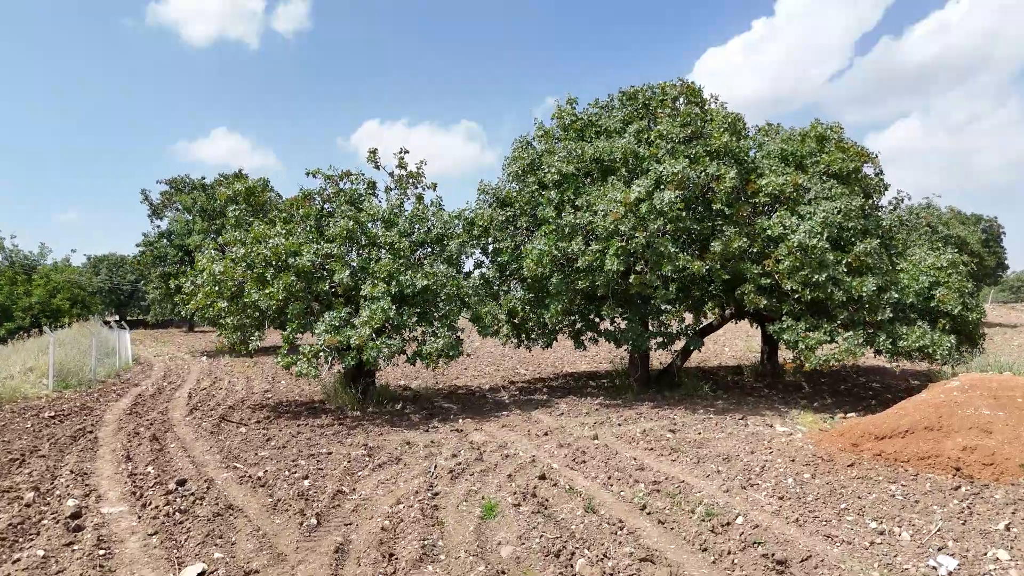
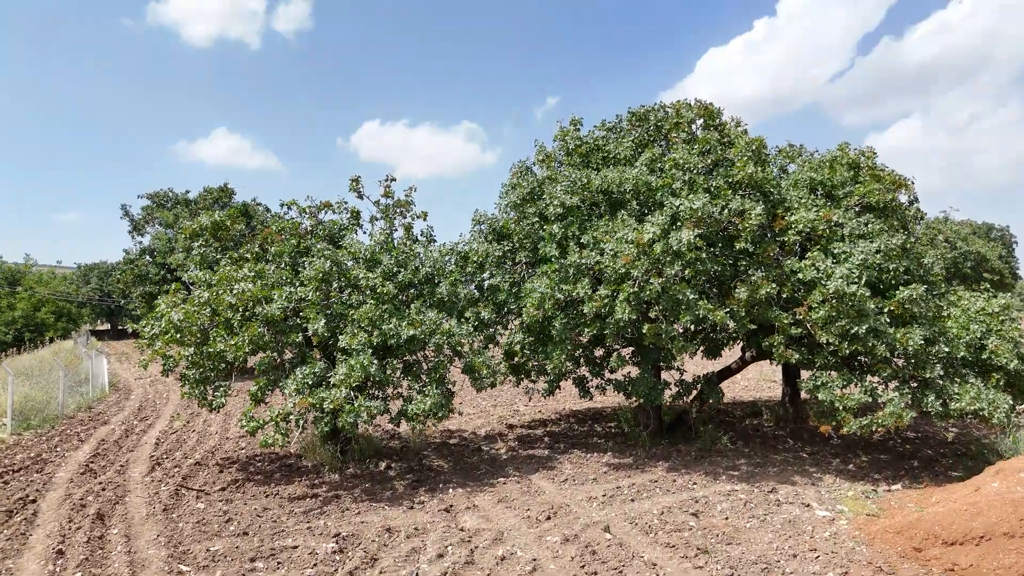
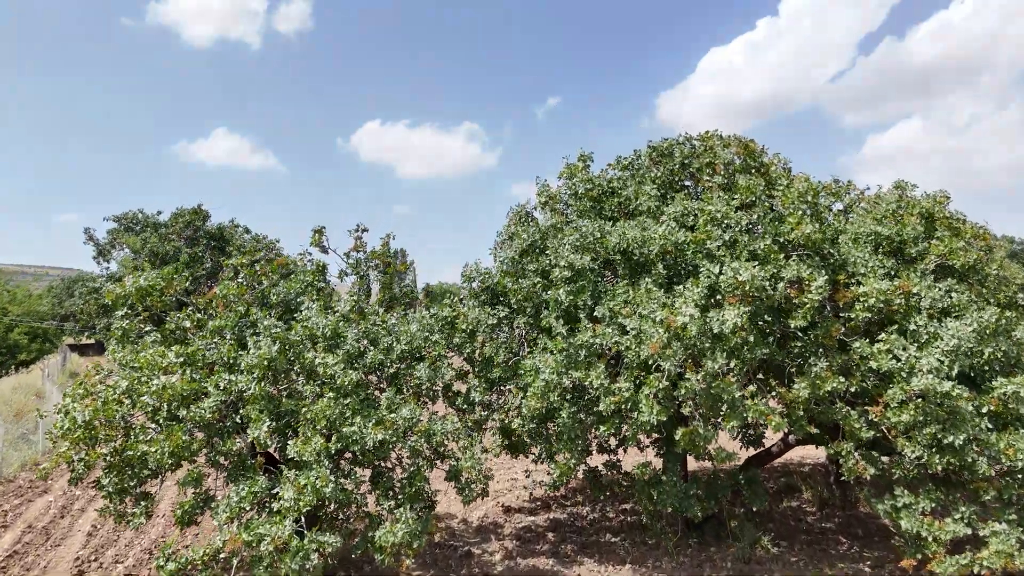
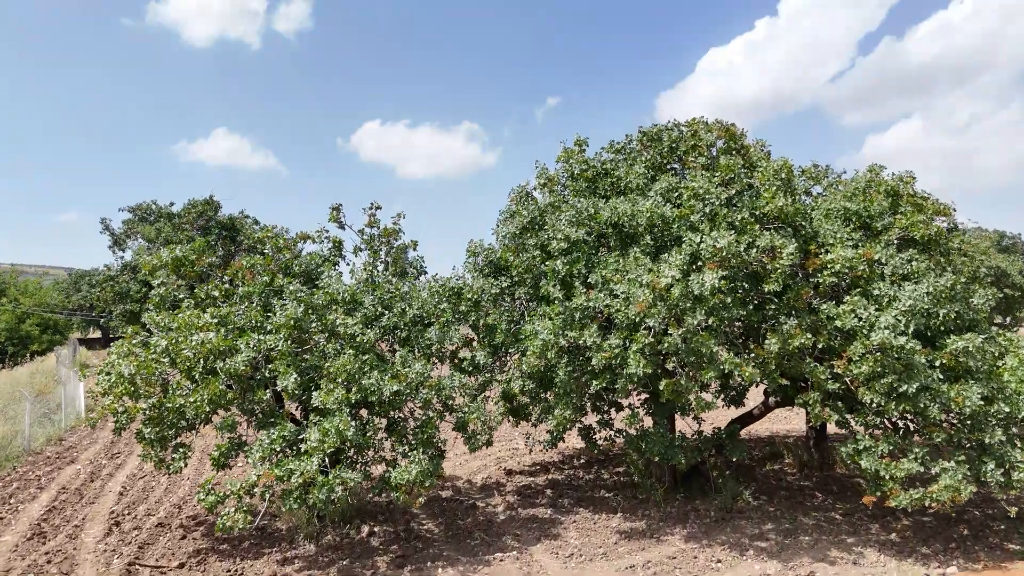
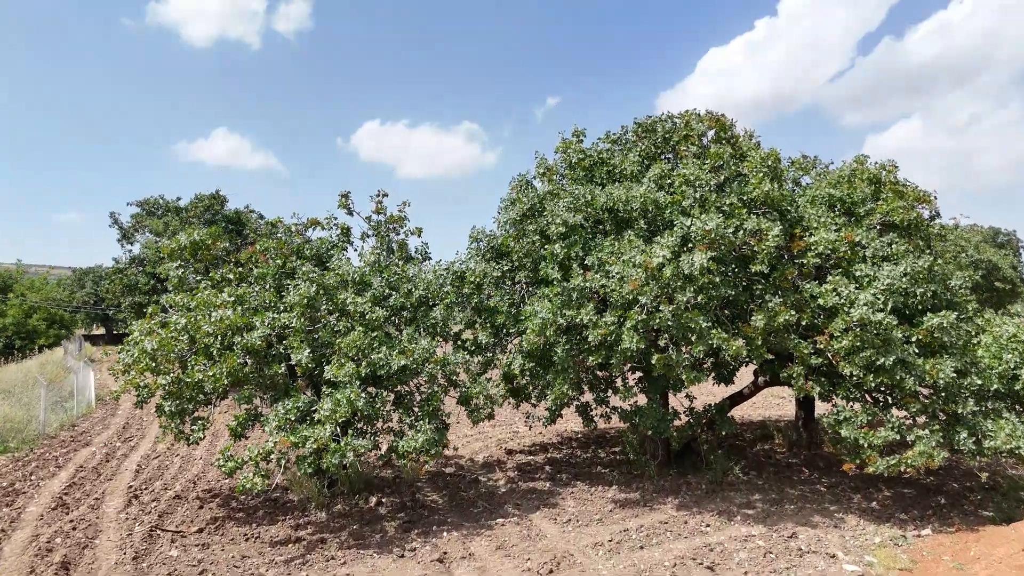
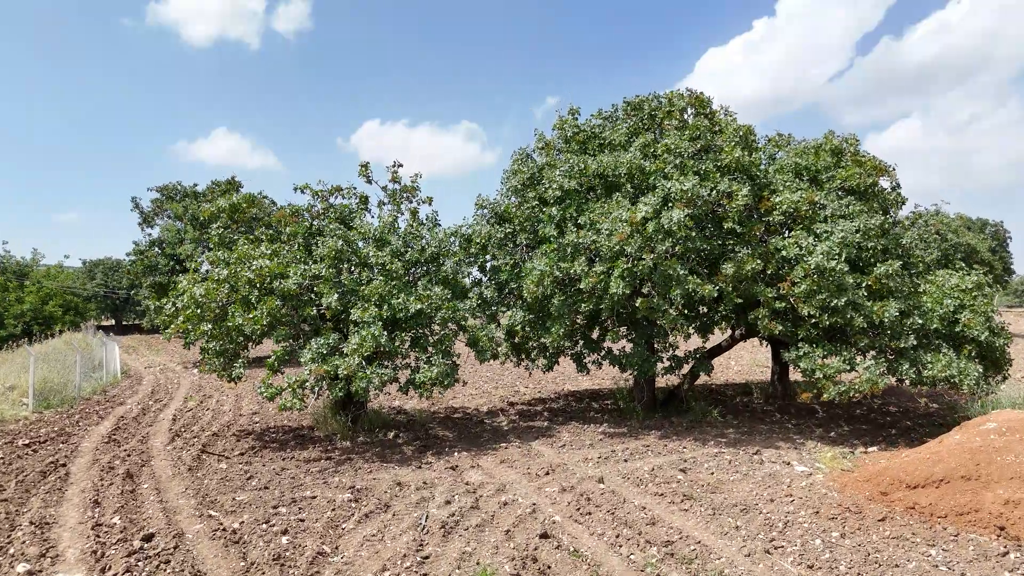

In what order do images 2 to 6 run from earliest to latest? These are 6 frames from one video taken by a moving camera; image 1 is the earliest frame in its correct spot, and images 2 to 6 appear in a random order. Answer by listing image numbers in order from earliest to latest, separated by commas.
6, 2, 5, 4, 3
